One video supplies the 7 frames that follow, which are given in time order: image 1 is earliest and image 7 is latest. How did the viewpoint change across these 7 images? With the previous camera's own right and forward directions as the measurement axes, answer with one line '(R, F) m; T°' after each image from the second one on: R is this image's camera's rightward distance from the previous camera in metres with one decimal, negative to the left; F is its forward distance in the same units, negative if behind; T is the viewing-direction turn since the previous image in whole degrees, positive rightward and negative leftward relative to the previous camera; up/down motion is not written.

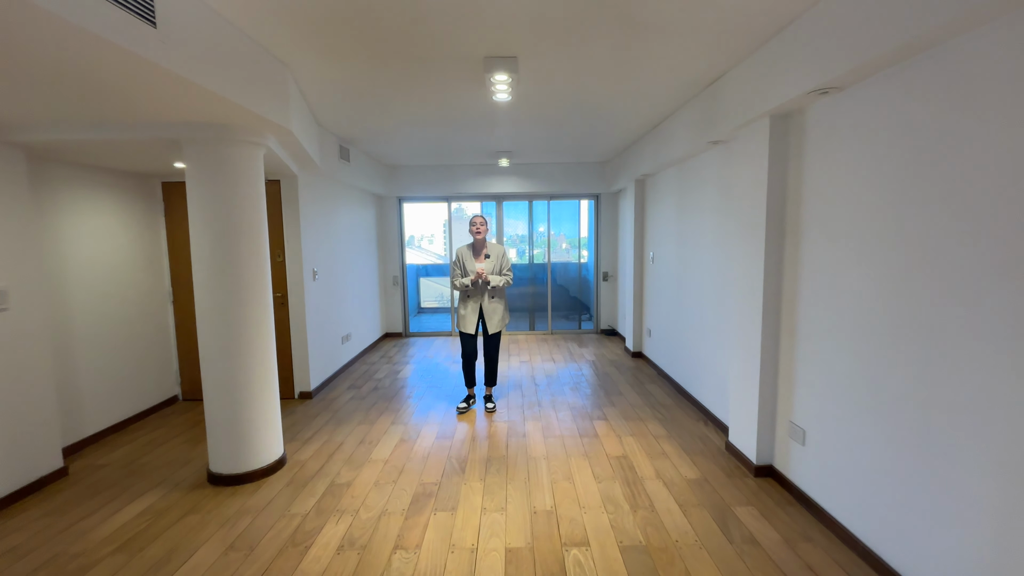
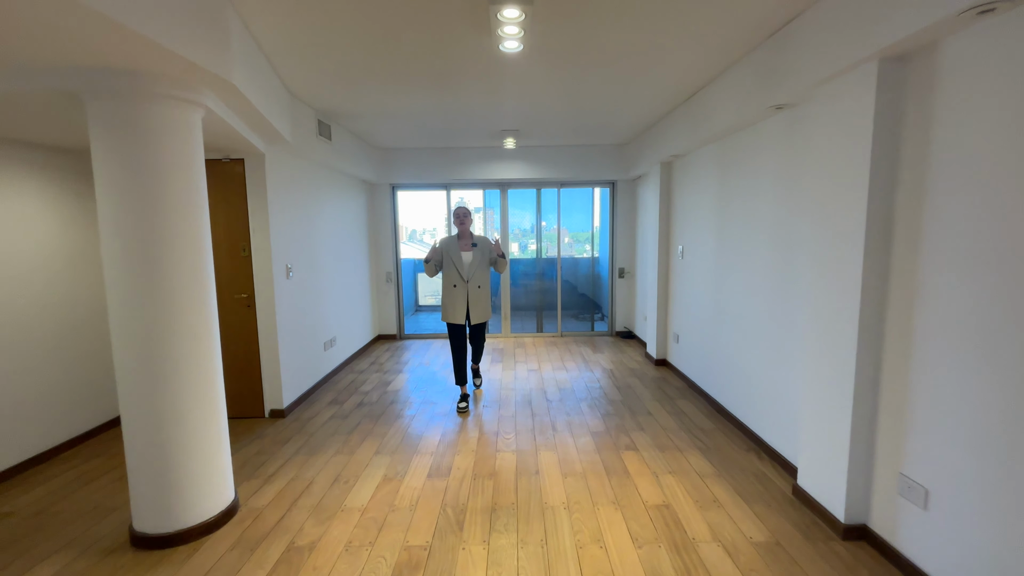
(0.0, +0.6) m; 0°
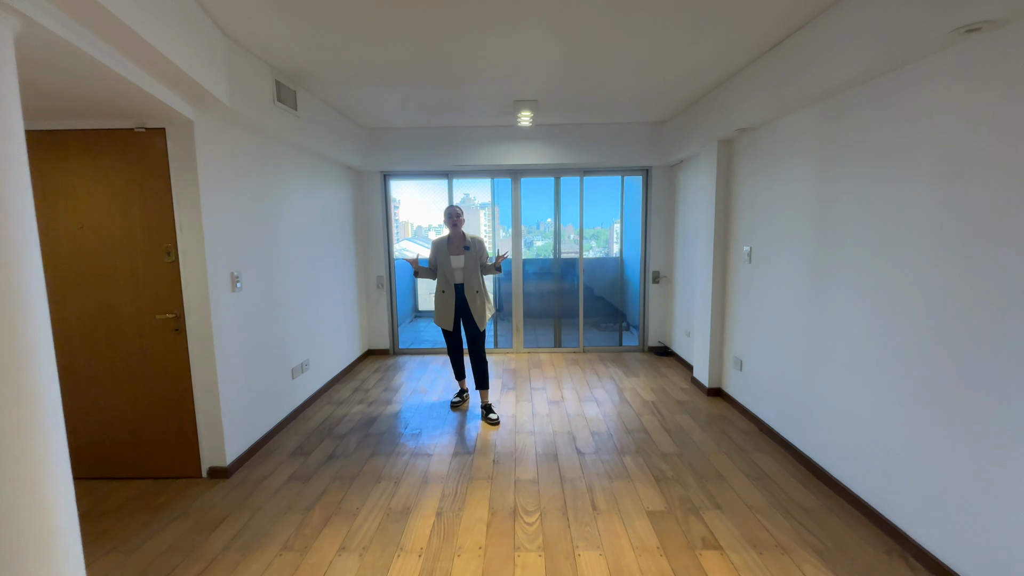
(-0.1, +0.9) m; -1°
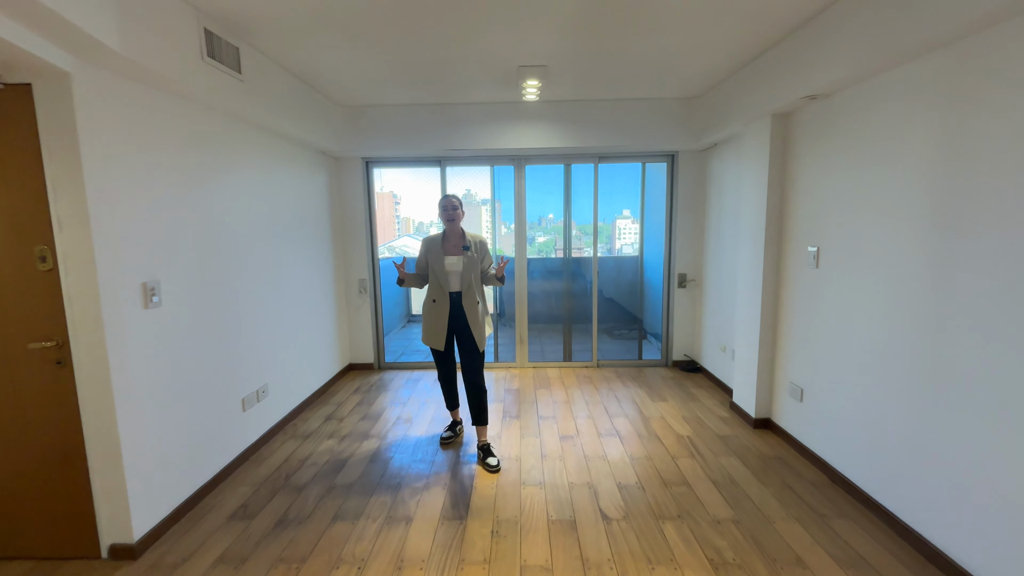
(0.0, +0.6) m; 0°
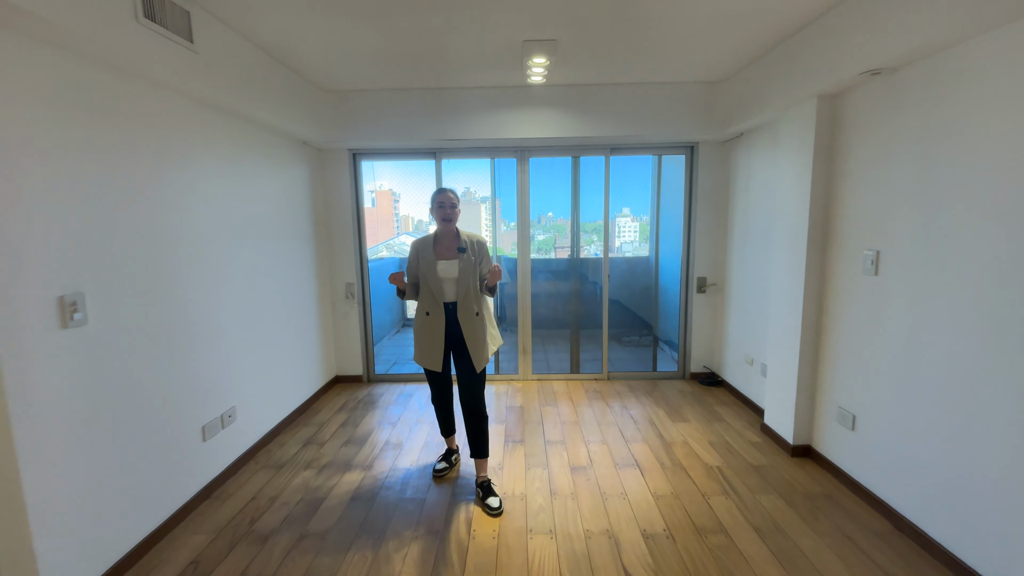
(0.0, +0.4) m; 0°
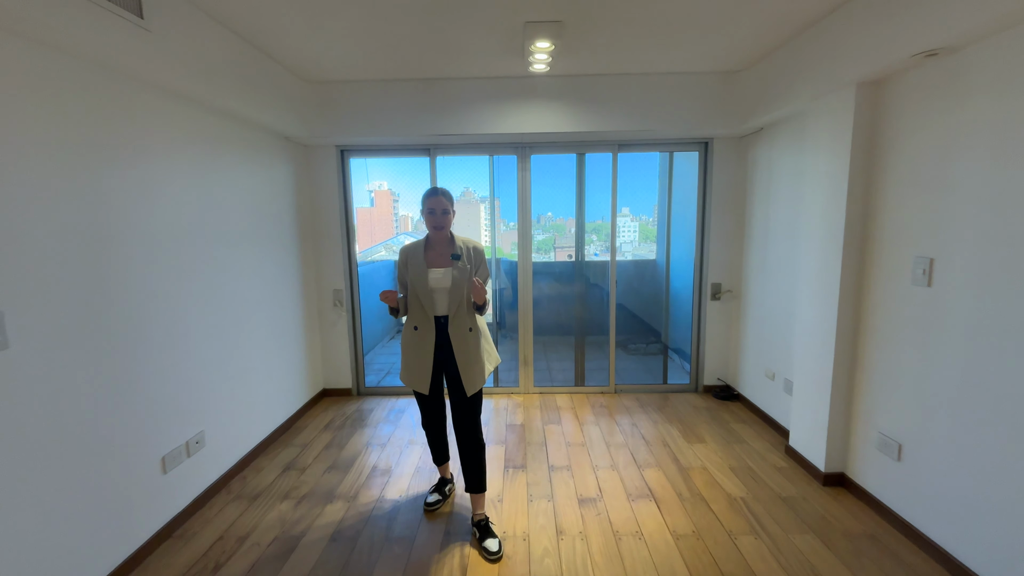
(0.0, +0.3) m; 0°
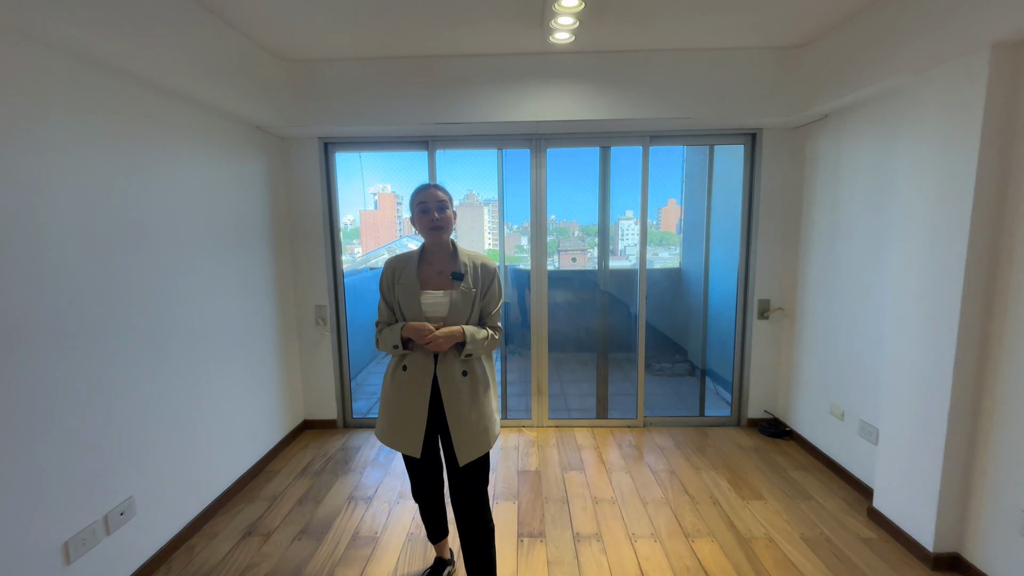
(-0.1, +0.5) m; 0°
